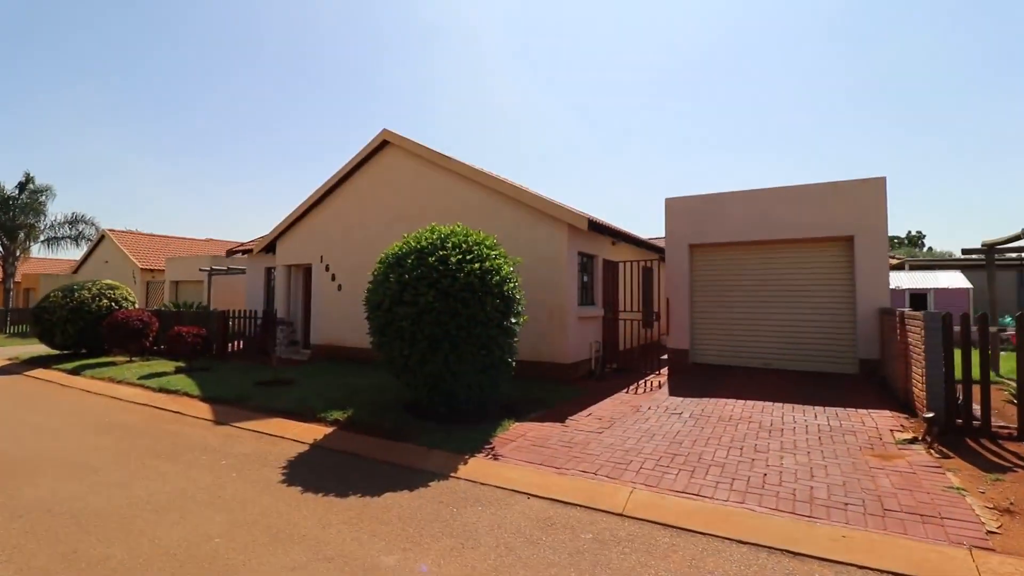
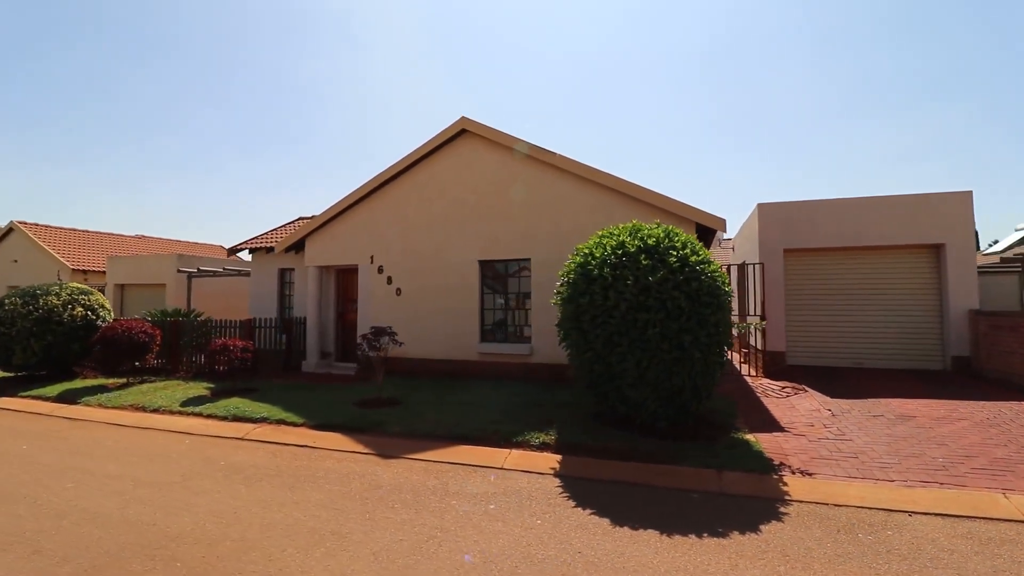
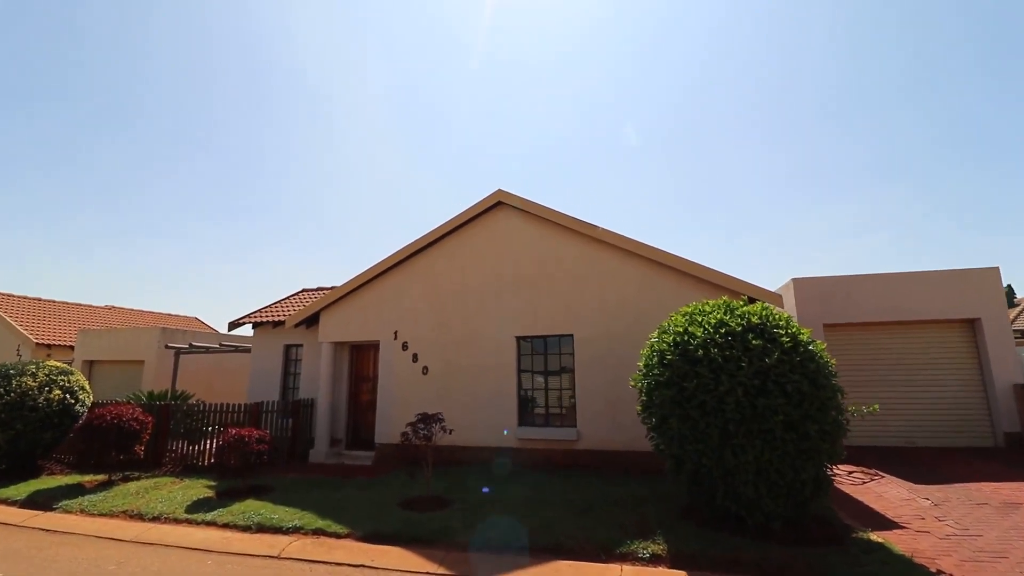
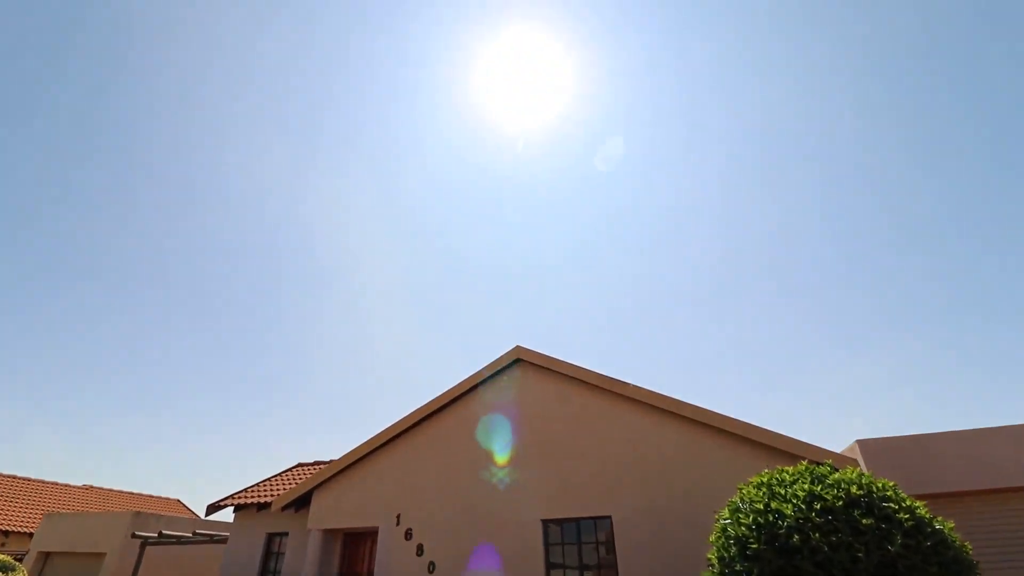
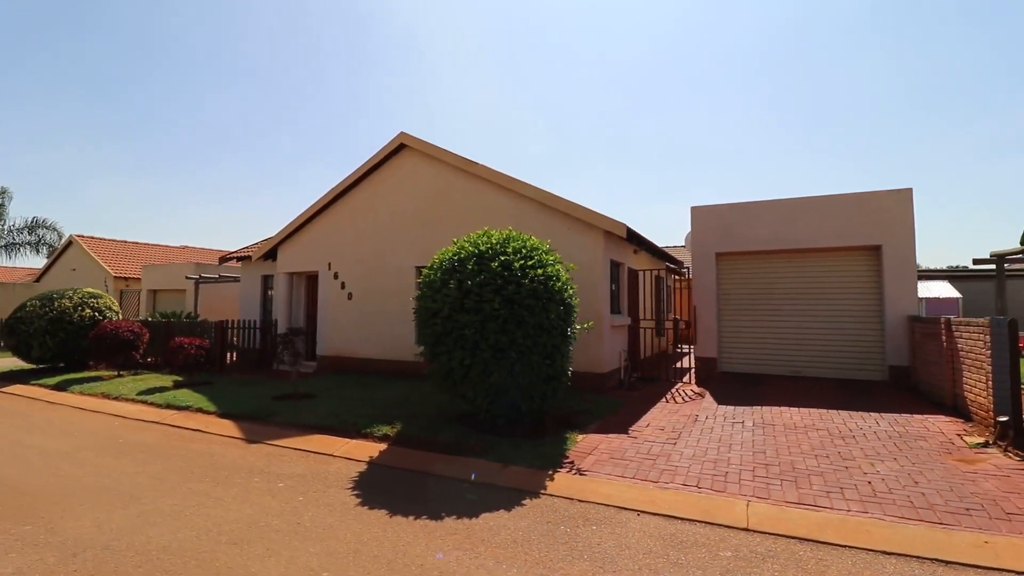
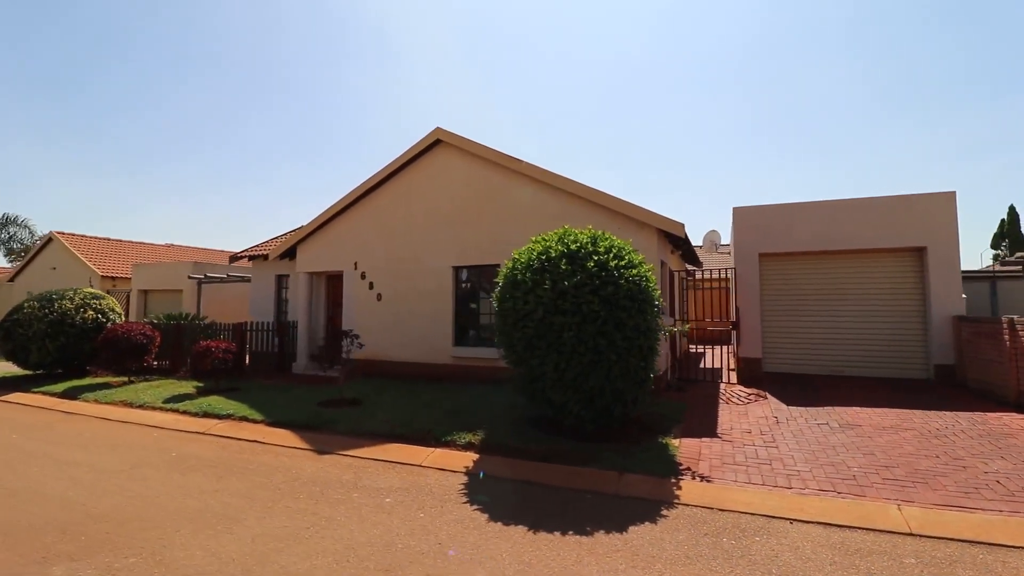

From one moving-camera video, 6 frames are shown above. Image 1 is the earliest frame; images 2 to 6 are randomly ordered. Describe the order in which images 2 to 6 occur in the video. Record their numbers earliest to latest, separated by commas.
5, 6, 2, 3, 4
